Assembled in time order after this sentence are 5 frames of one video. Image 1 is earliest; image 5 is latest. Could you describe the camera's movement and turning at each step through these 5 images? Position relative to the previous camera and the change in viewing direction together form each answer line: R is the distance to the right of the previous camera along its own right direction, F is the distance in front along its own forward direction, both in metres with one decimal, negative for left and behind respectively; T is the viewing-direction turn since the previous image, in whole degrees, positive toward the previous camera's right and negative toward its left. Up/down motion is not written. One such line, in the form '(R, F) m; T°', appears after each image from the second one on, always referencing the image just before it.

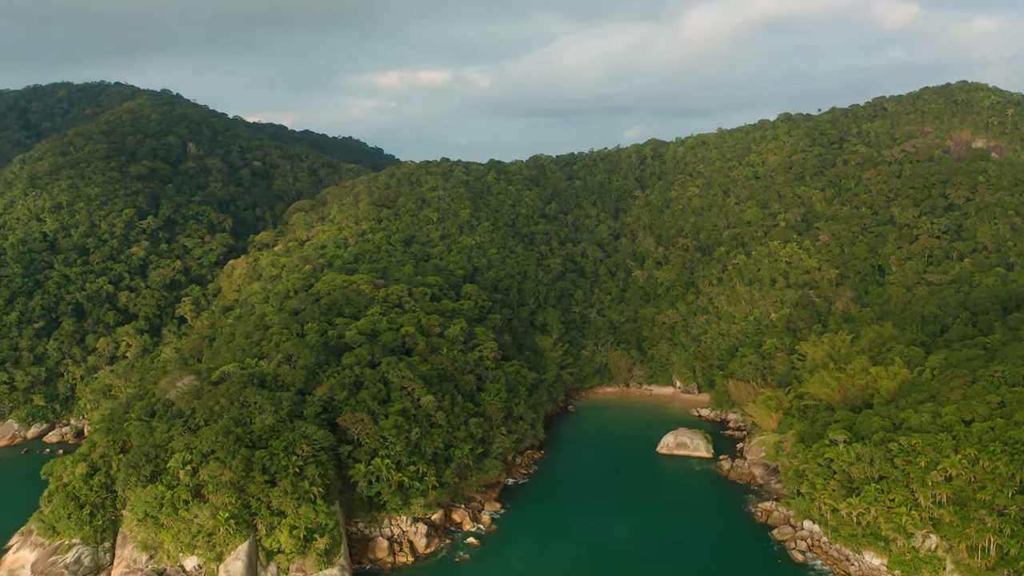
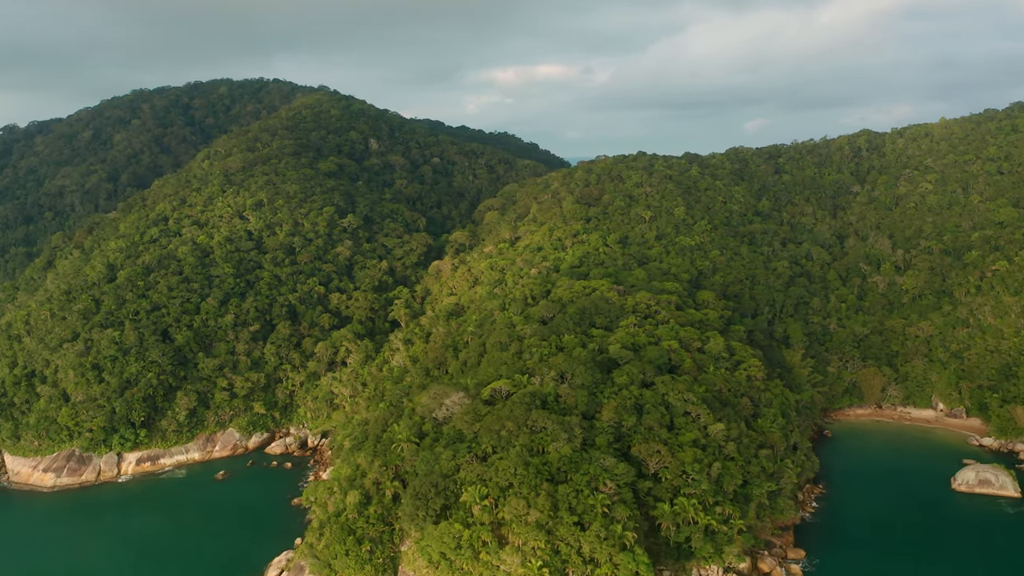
(-6.3, +4.1) m; -6°
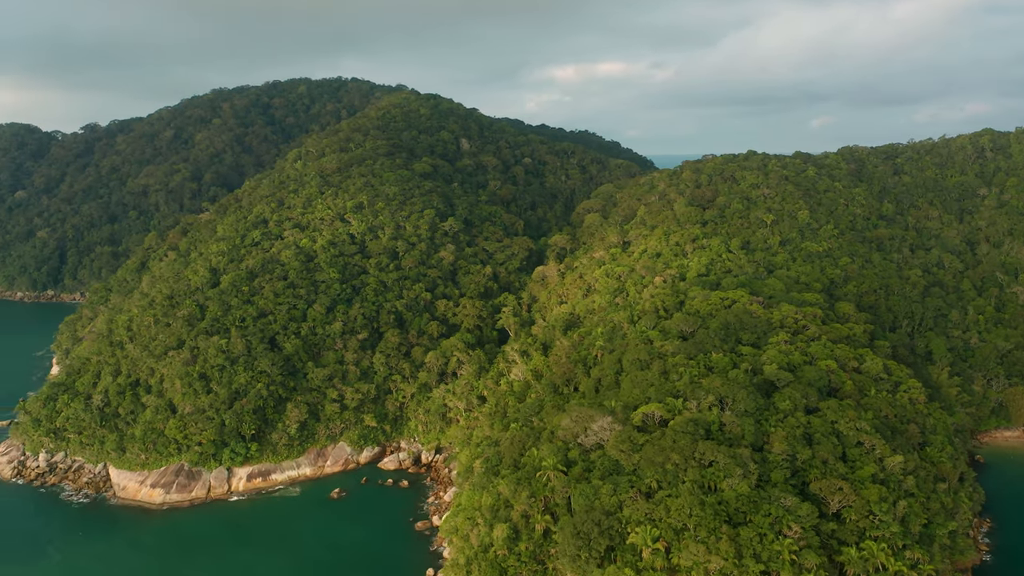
(-2.9, +2.5) m; -3°
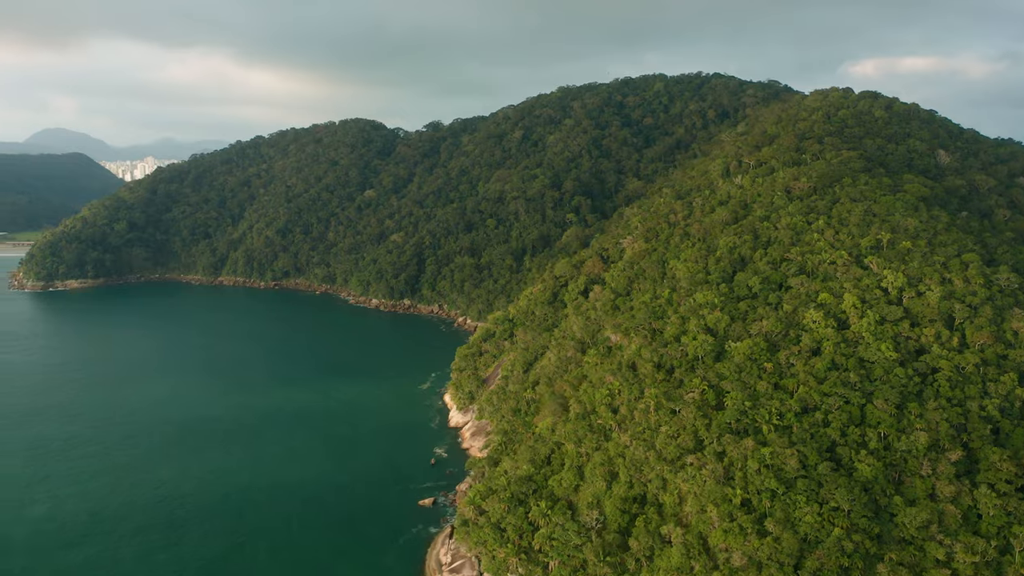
(-12.3, +12.3) m; -15°
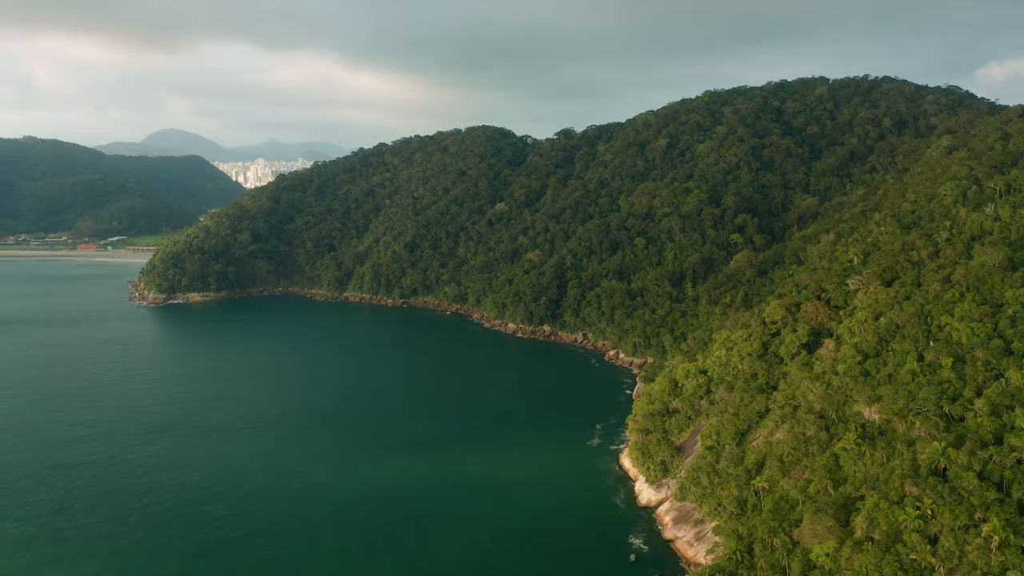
(-4.7, +7.8) m; -6°
